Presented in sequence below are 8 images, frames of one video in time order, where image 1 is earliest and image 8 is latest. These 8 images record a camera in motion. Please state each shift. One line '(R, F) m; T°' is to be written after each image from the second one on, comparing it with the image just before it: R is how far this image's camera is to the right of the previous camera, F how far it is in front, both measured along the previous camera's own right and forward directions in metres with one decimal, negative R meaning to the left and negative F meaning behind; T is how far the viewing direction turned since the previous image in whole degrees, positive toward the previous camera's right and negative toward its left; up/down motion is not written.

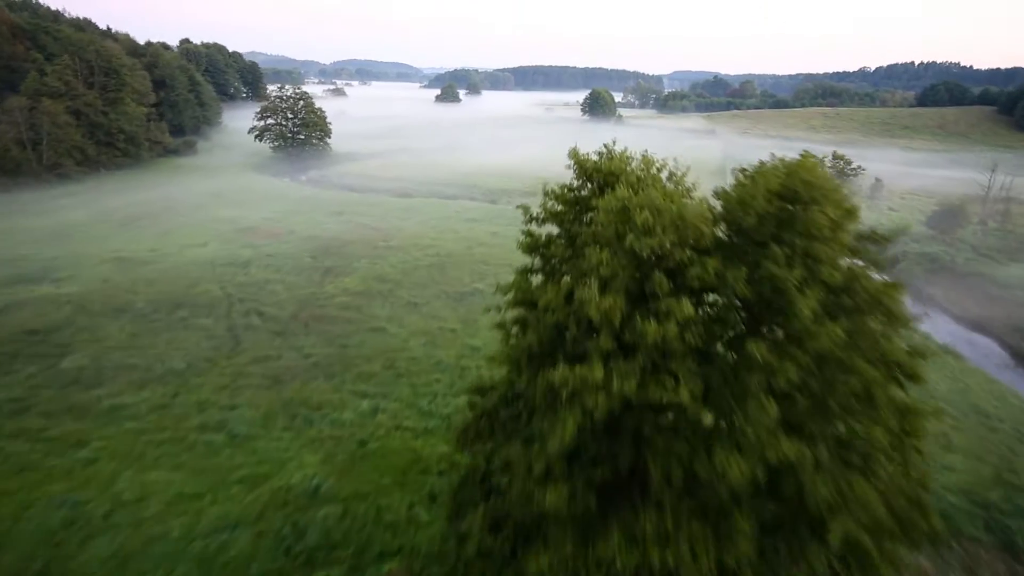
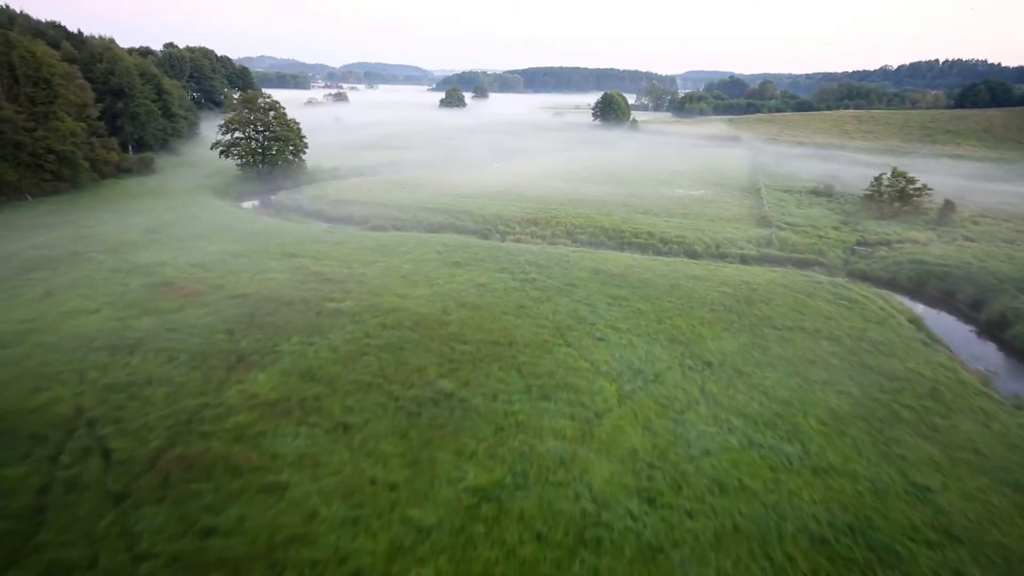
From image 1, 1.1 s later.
(+0.7, +6.0) m; -1°
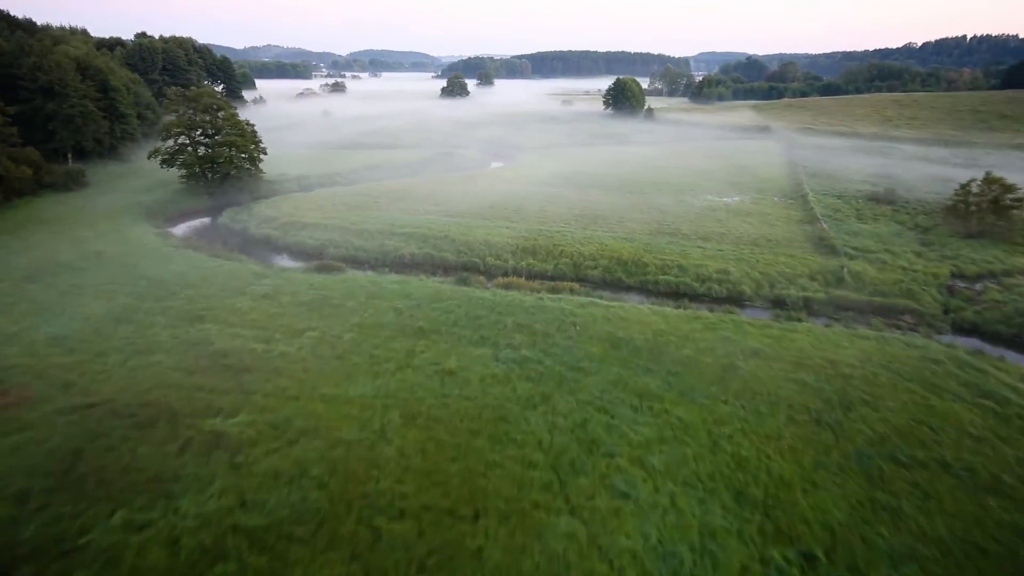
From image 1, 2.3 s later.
(+0.8, +6.7) m; -1°
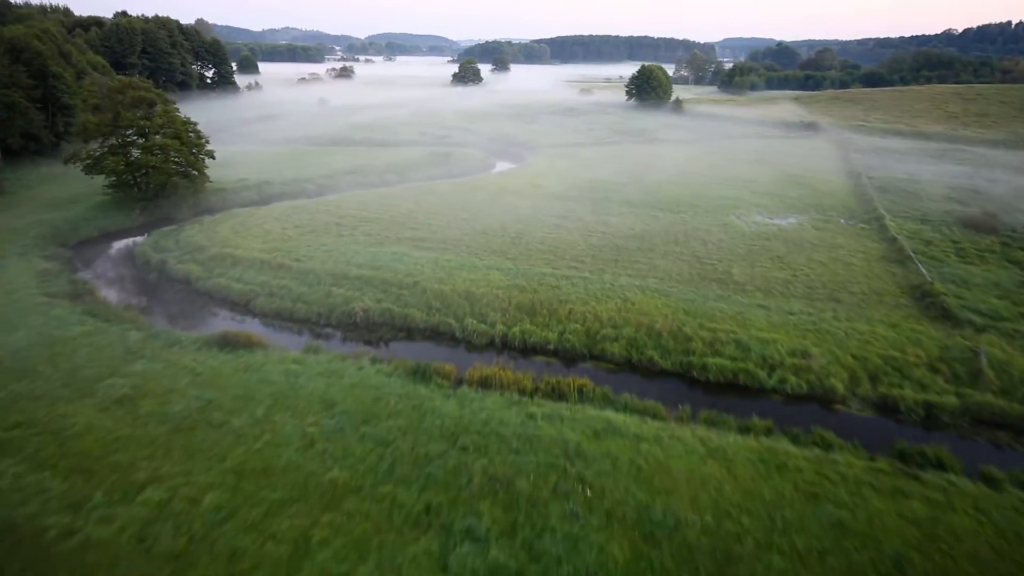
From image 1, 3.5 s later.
(+0.8, +6.7) m; -2°
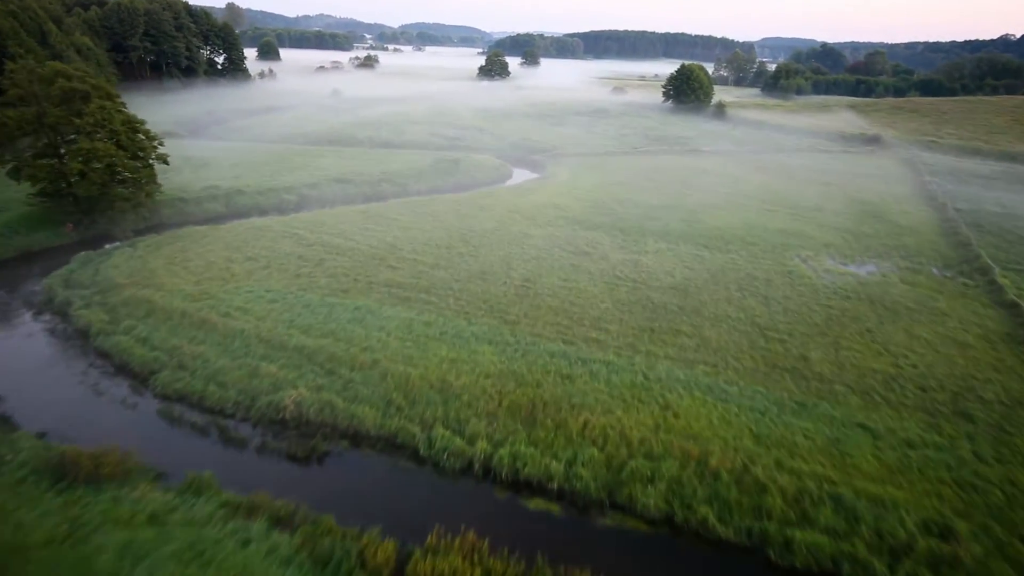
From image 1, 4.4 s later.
(+0.6, +5.4) m; -2°
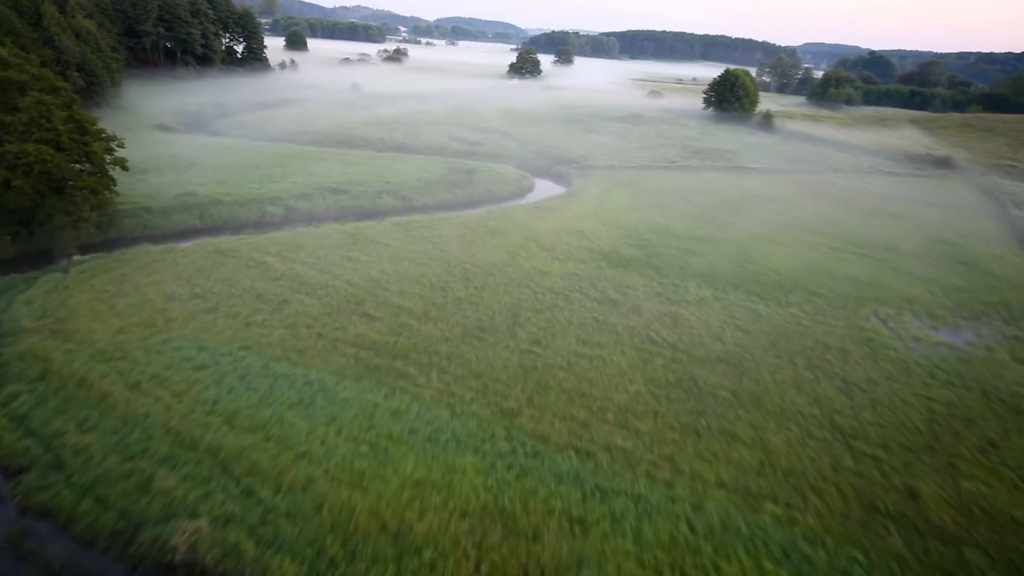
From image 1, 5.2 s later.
(+0.4, +4.1) m; -2°
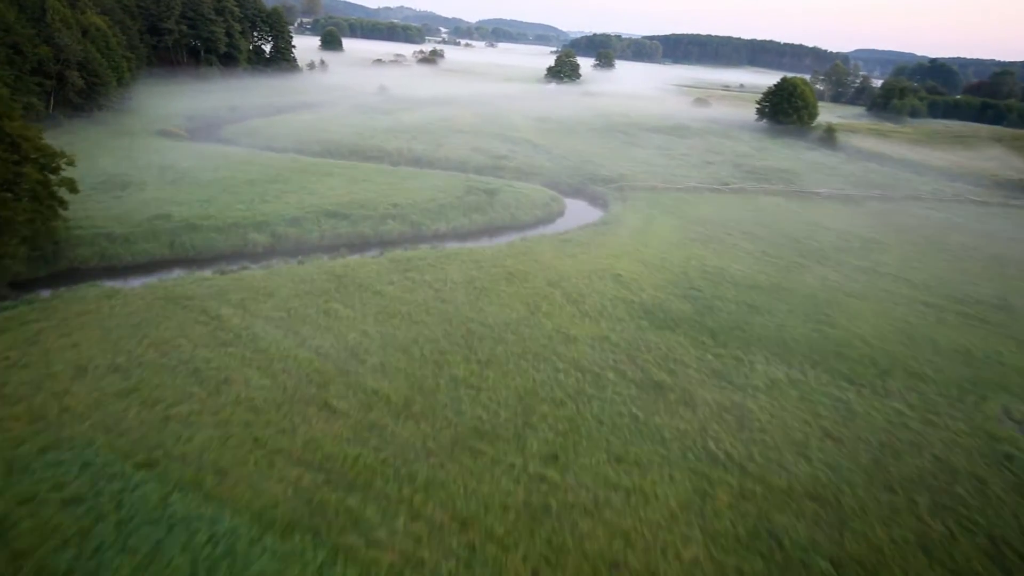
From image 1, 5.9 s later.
(+0.4, +4.1) m; -3°
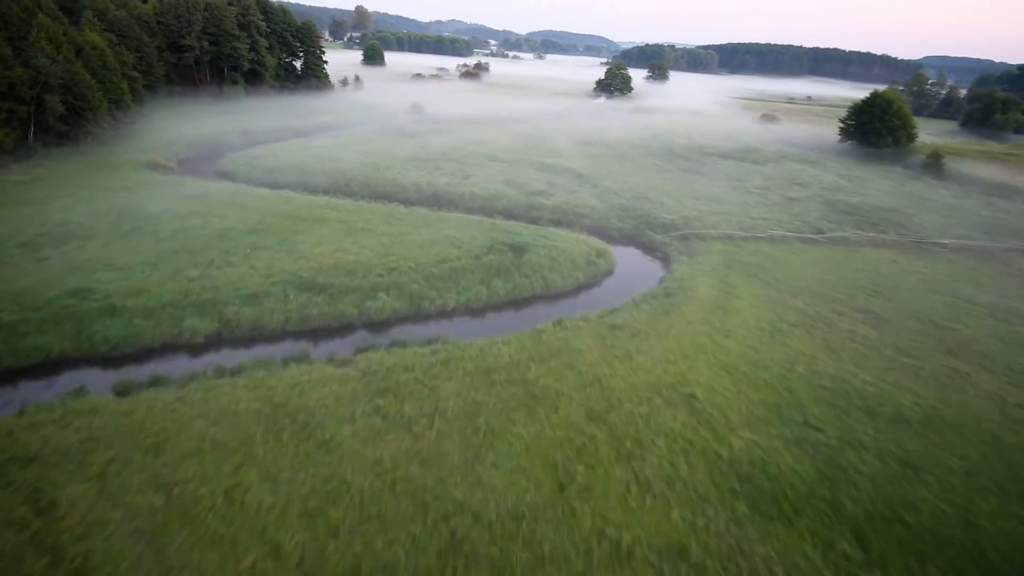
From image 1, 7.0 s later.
(+0.5, +6.2) m; -5°
